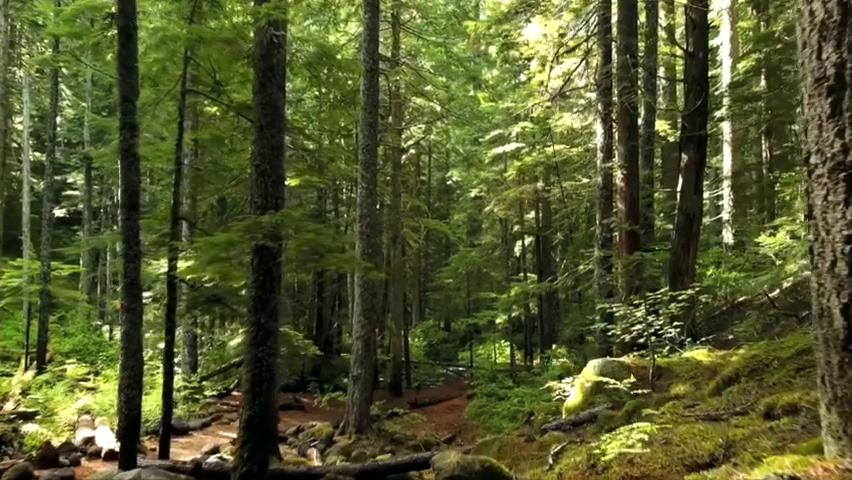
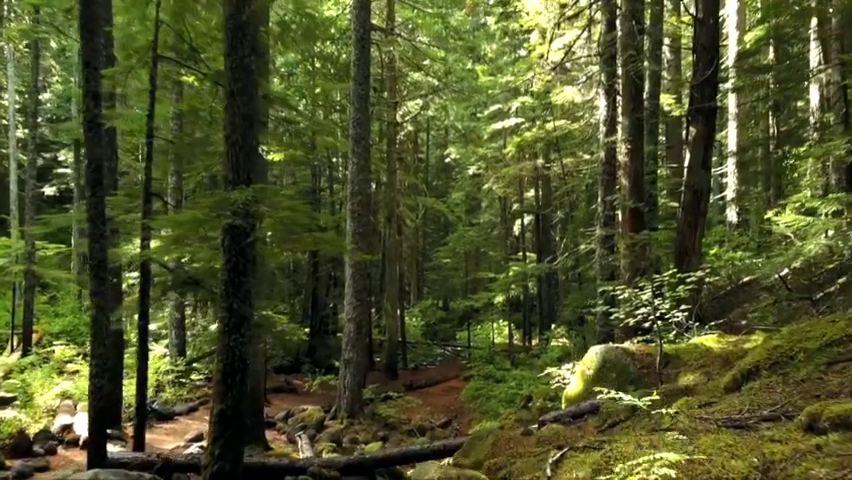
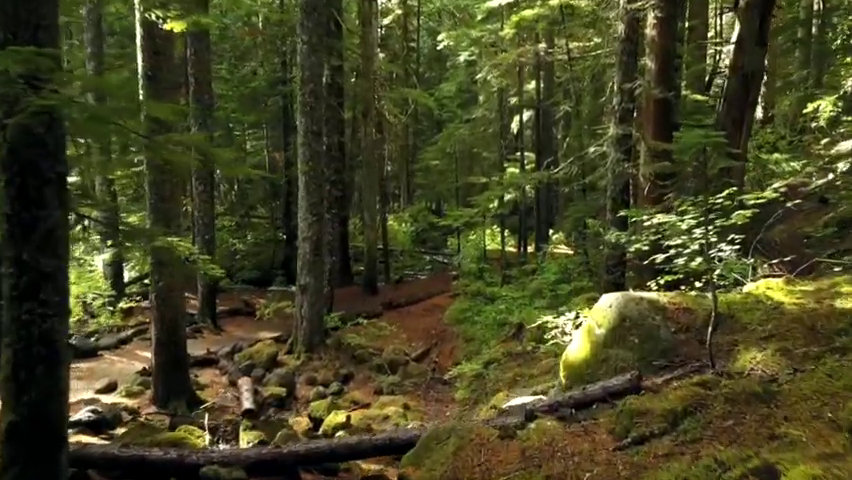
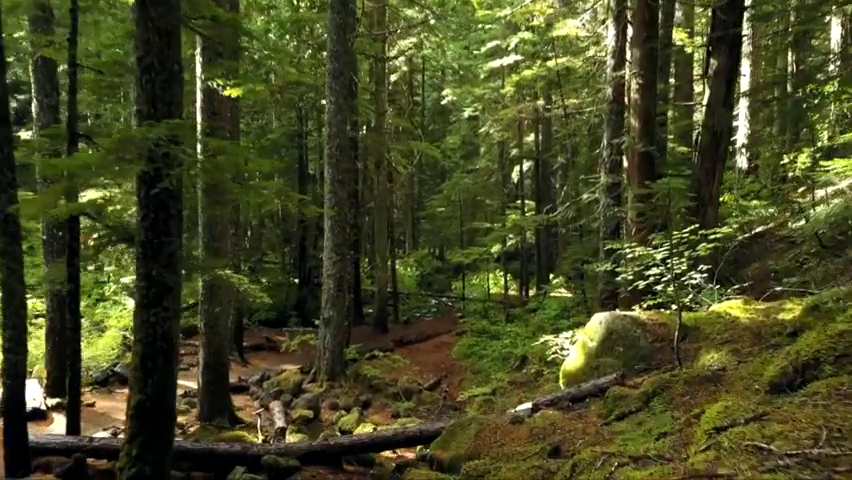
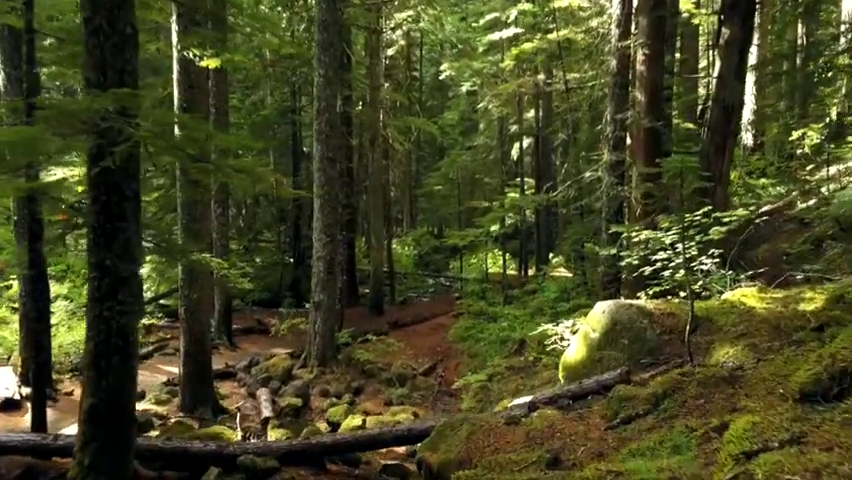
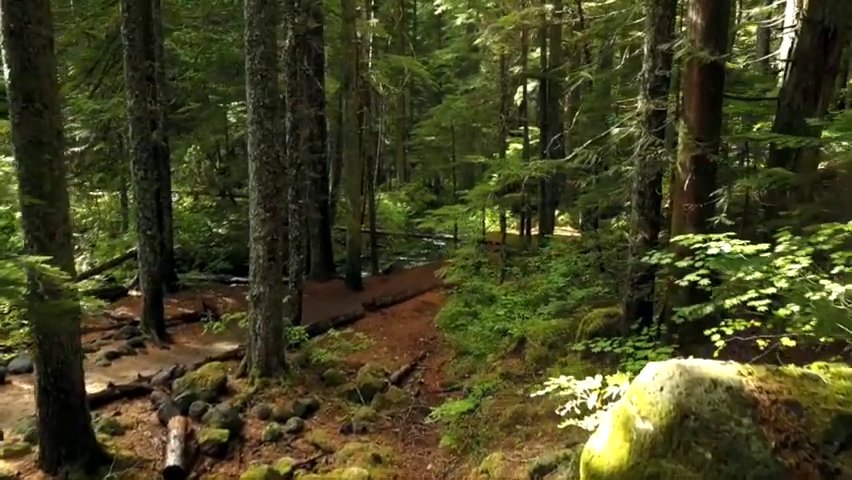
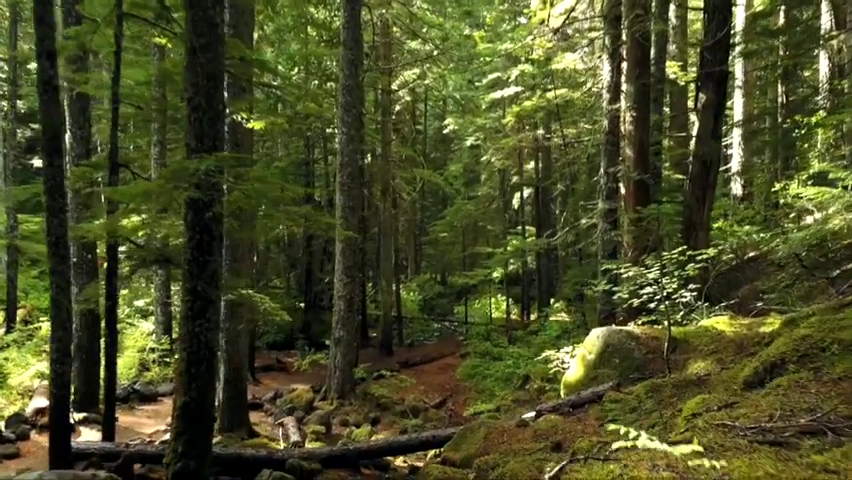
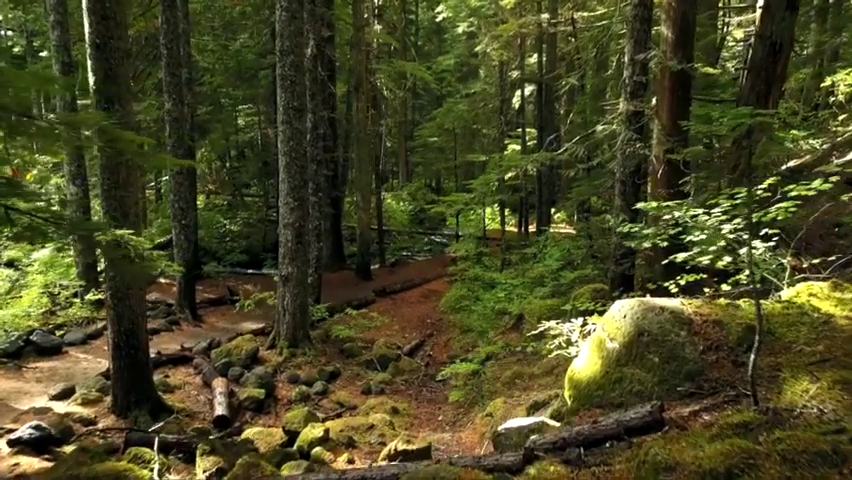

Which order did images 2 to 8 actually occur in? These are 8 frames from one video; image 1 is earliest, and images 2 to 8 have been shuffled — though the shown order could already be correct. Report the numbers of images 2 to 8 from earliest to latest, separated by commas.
2, 7, 4, 5, 3, 8, 6
